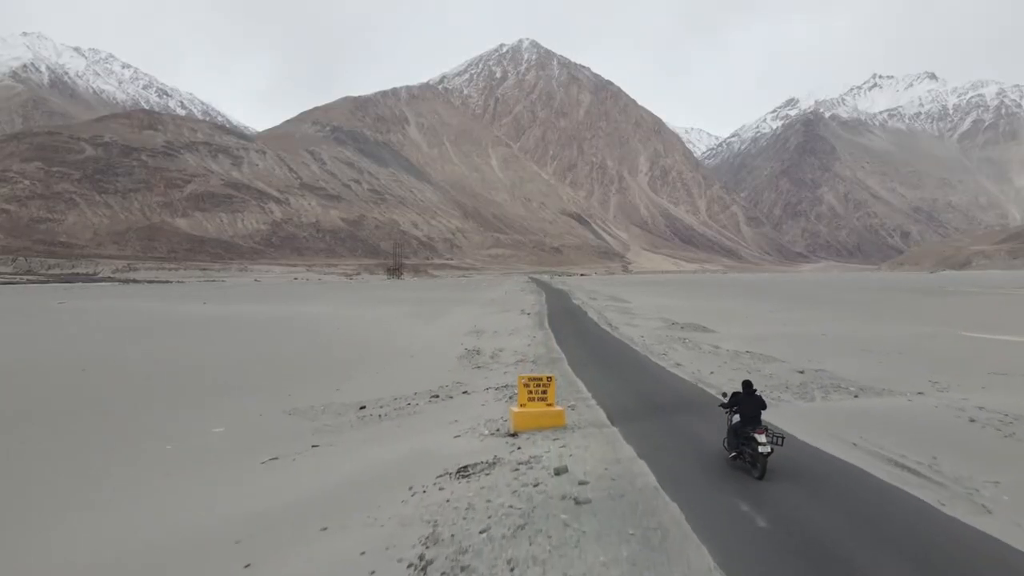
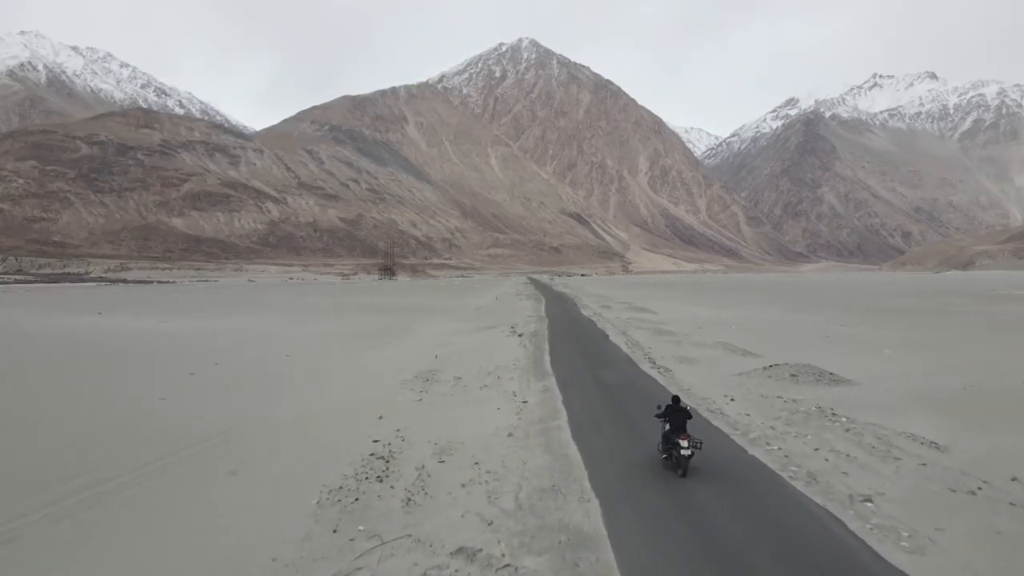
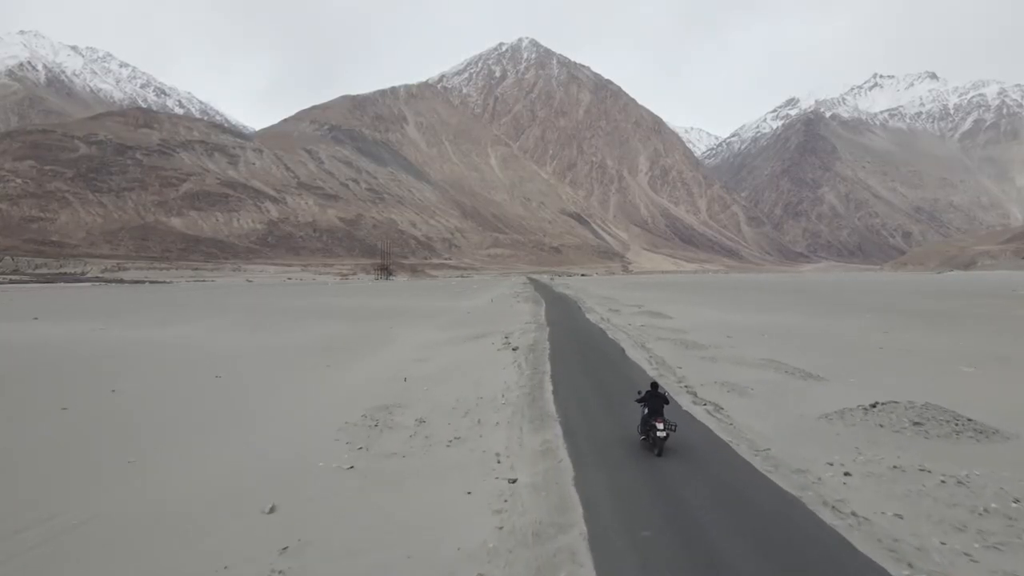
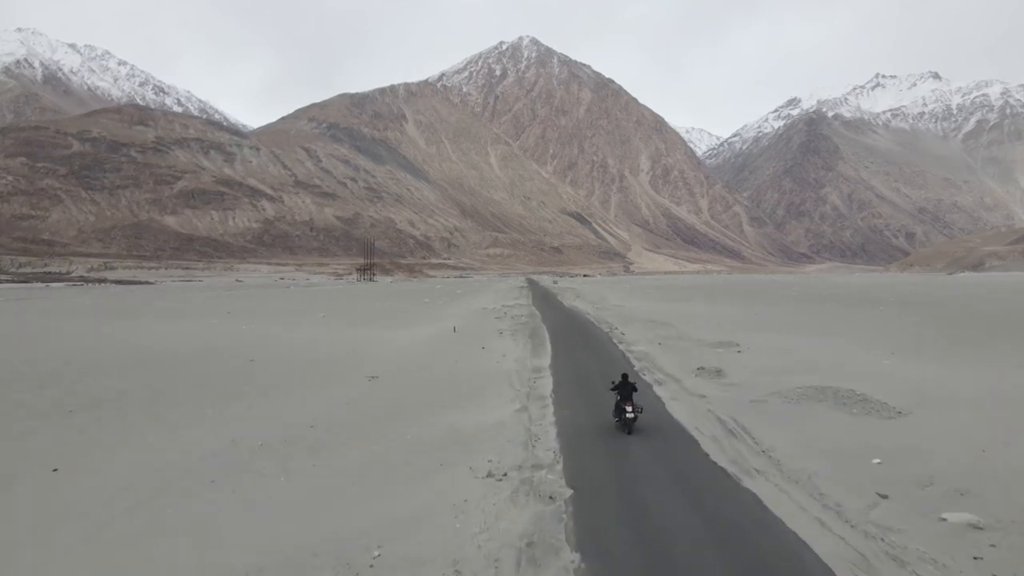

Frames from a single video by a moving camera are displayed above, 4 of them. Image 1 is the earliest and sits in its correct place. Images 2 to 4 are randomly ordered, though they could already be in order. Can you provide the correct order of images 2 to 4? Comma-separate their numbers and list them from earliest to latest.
2, 3, 4
